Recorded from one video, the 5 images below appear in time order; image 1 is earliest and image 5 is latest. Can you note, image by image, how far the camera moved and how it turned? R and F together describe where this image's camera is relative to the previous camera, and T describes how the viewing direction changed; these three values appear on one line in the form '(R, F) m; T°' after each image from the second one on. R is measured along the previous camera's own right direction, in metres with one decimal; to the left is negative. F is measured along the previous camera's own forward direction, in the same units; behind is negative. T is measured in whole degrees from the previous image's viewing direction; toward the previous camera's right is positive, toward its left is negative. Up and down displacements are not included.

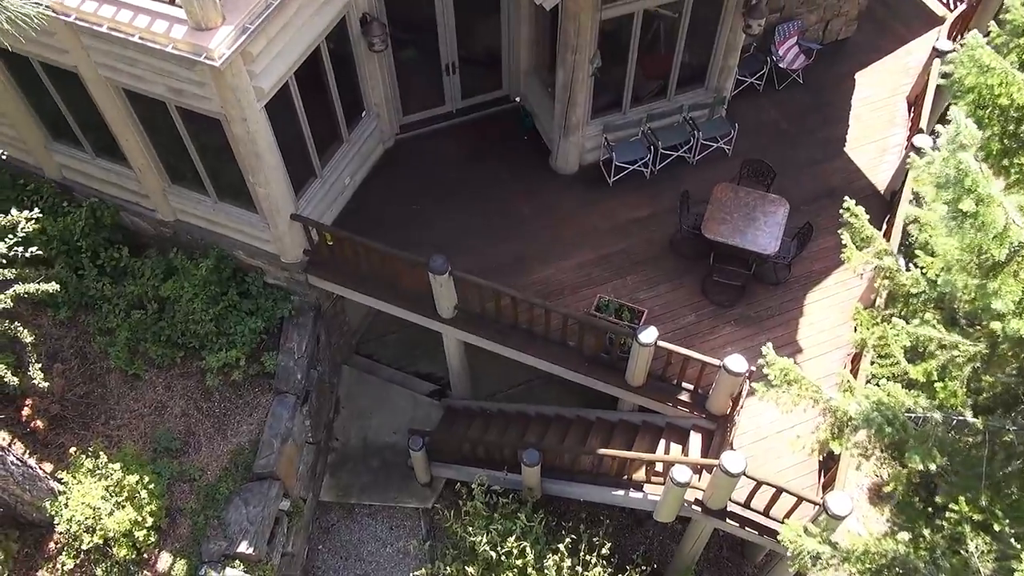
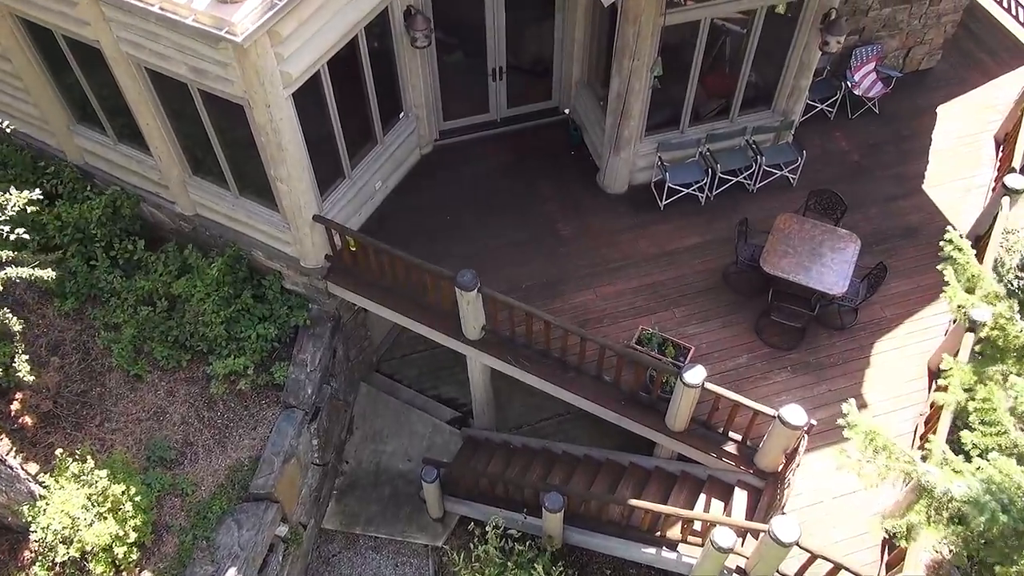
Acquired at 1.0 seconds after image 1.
(0.0, +0.8) m; -3°
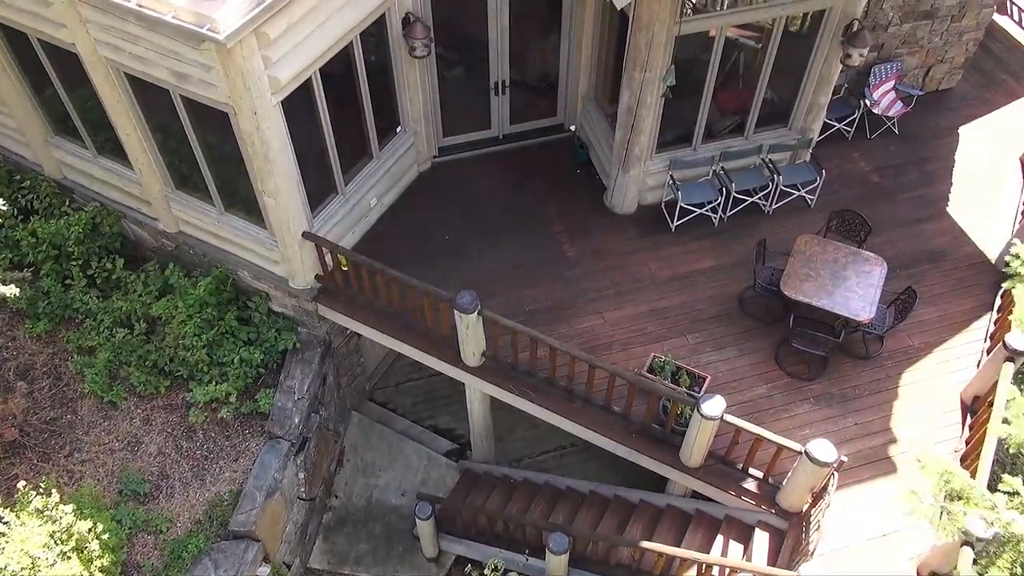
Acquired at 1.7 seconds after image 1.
(0.0, +0.5) m; 0°
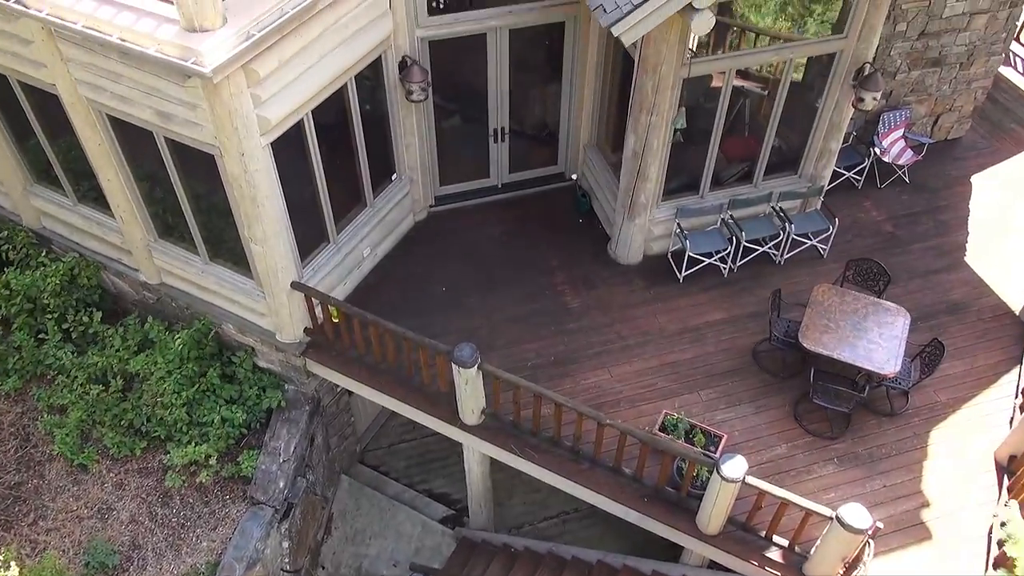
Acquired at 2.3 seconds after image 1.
(-0.1, +0.5) m; +1°
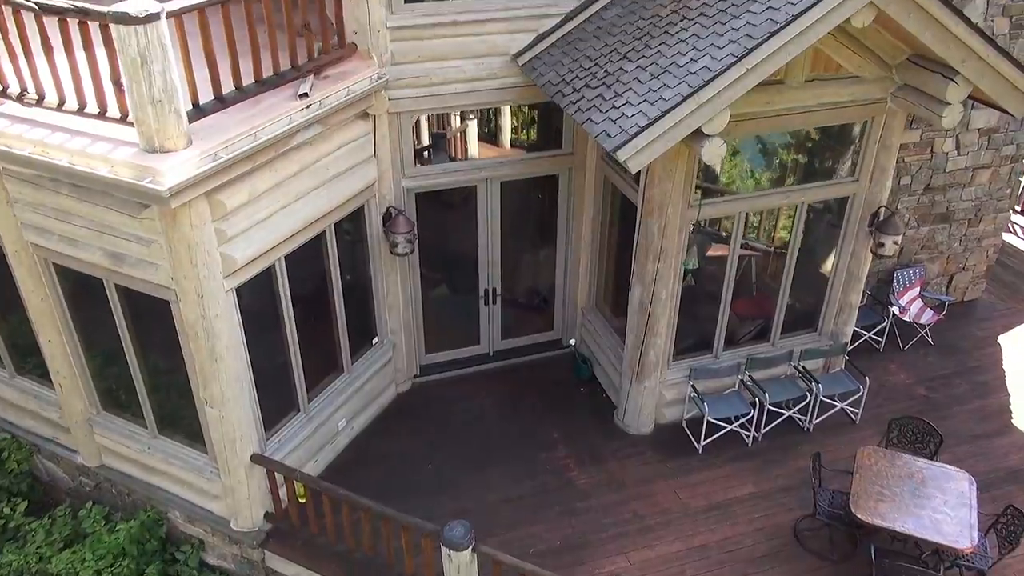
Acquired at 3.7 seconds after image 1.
(-0.1, +0.9) m; +1°
